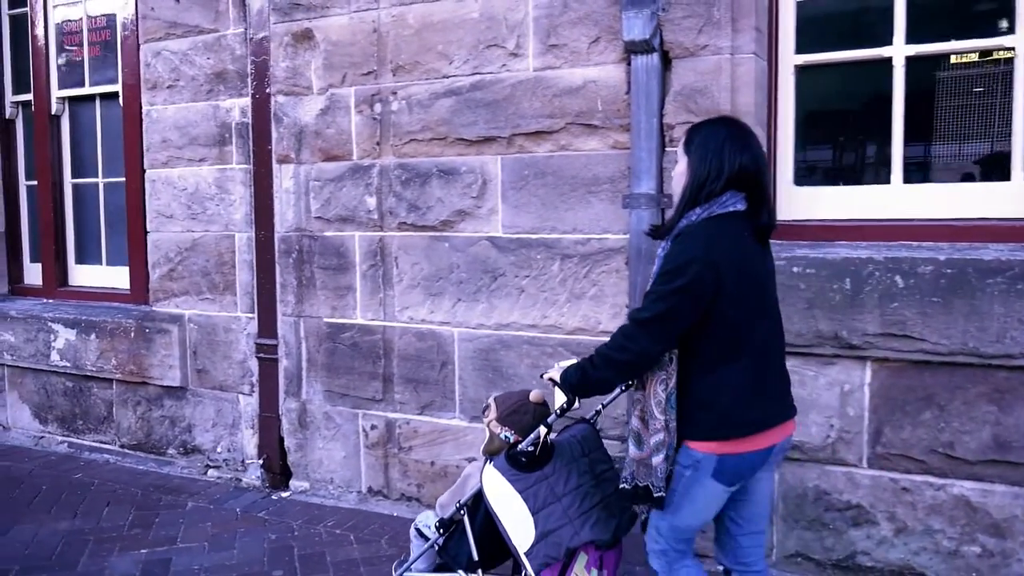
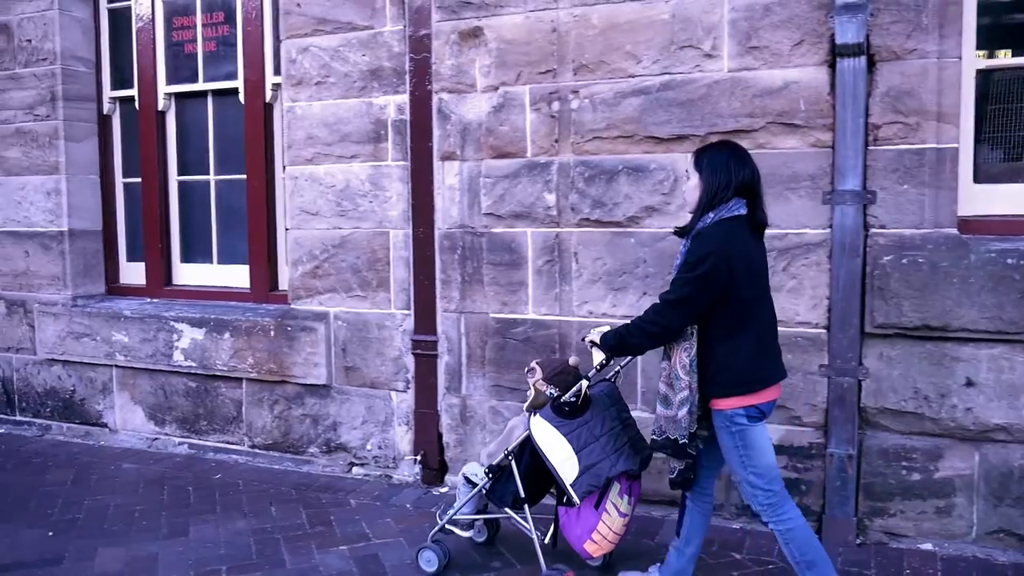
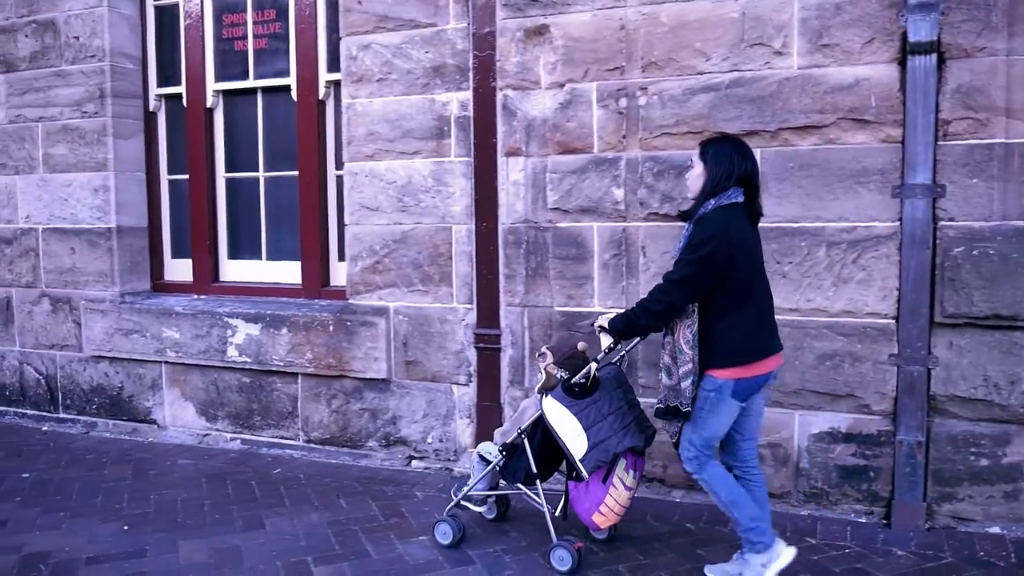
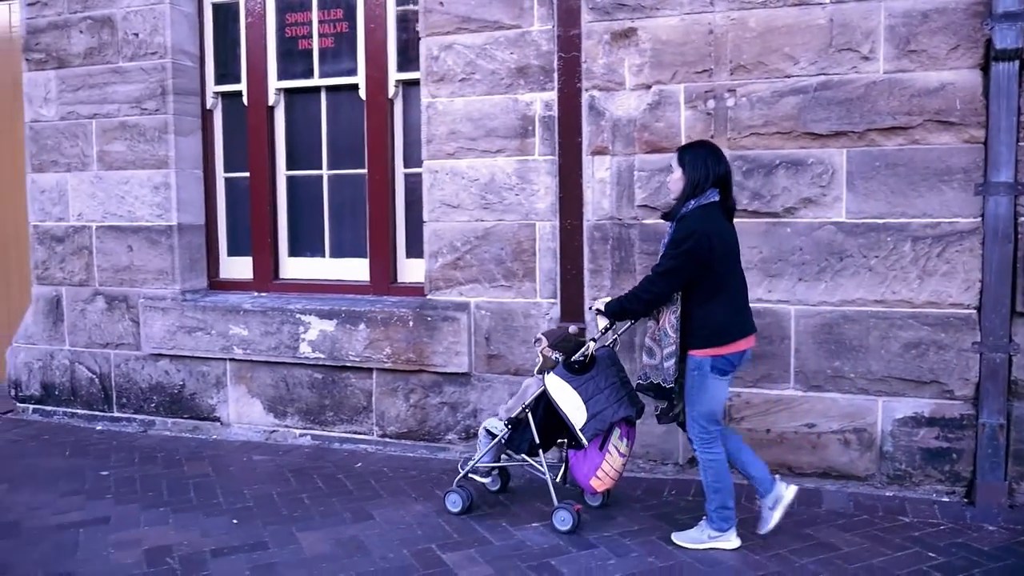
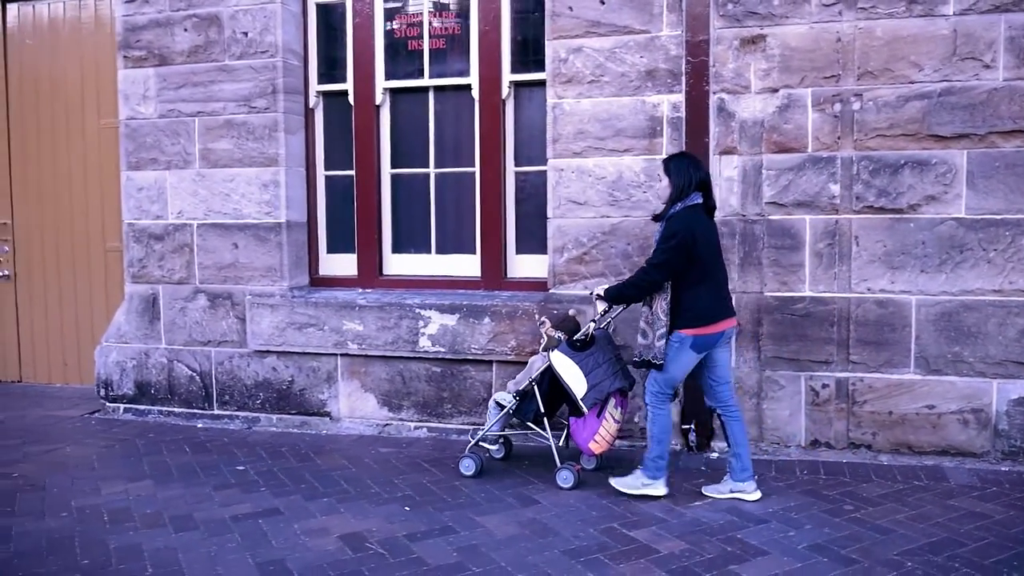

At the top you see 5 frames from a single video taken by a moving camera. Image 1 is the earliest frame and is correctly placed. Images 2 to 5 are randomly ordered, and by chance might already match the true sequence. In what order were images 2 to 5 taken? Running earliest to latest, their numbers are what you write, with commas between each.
2, 3, 4, 5
